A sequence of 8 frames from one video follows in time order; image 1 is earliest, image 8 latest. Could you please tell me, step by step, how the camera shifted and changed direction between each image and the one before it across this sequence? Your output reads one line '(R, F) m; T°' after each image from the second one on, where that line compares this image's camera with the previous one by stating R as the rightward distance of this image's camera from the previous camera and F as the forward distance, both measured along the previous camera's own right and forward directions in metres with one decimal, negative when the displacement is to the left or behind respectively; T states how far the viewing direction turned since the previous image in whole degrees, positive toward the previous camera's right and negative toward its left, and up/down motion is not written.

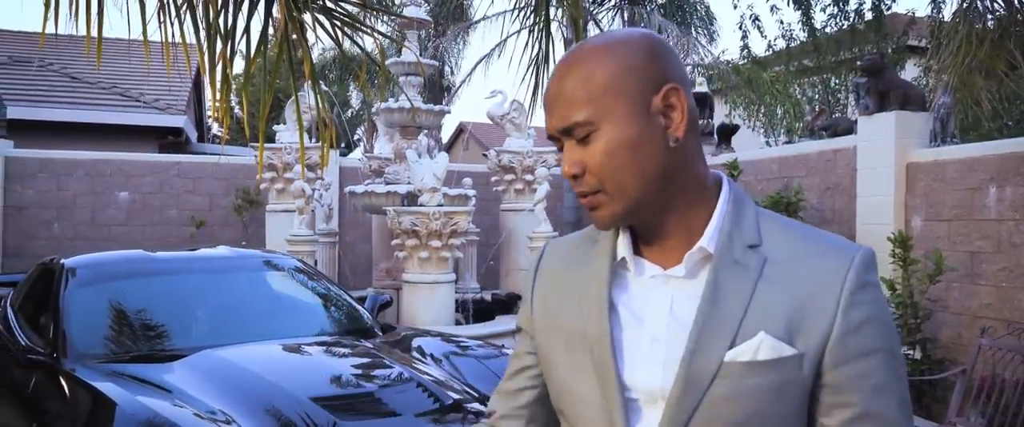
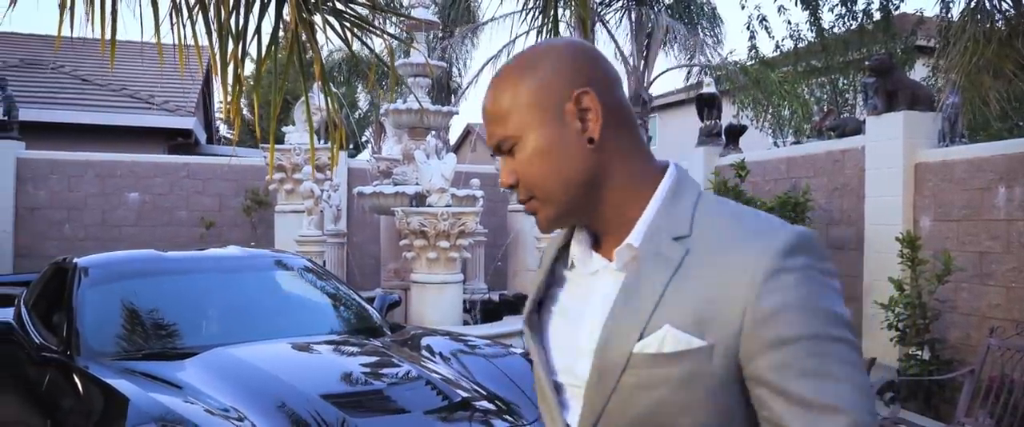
(0.0, 0.0) m; 0°
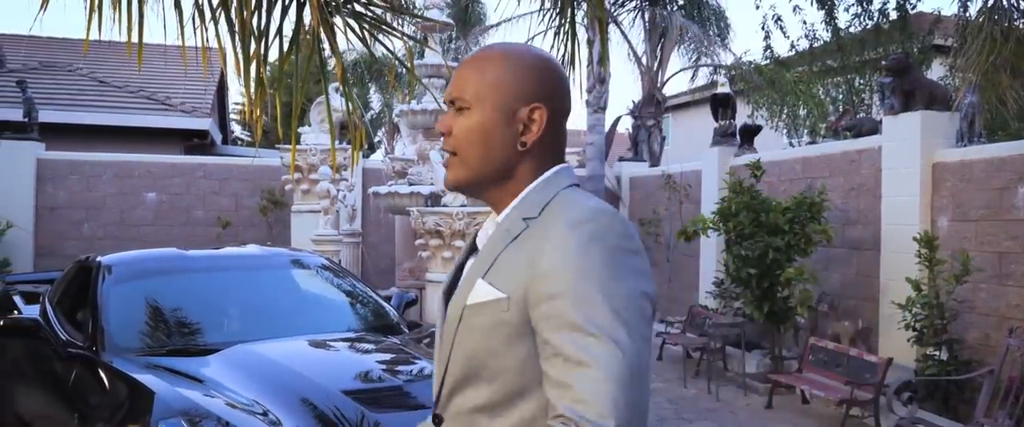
(0.0, 0.0) m; -1°
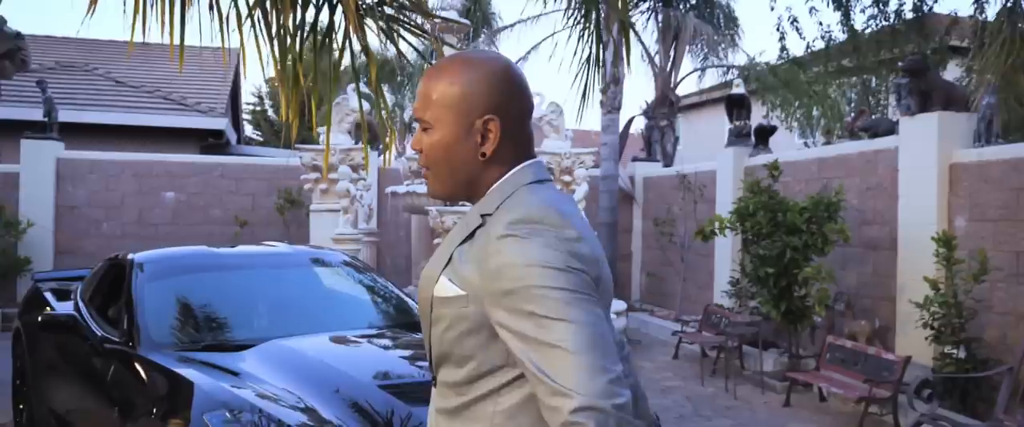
(-0.1, -0.1) m; -1°
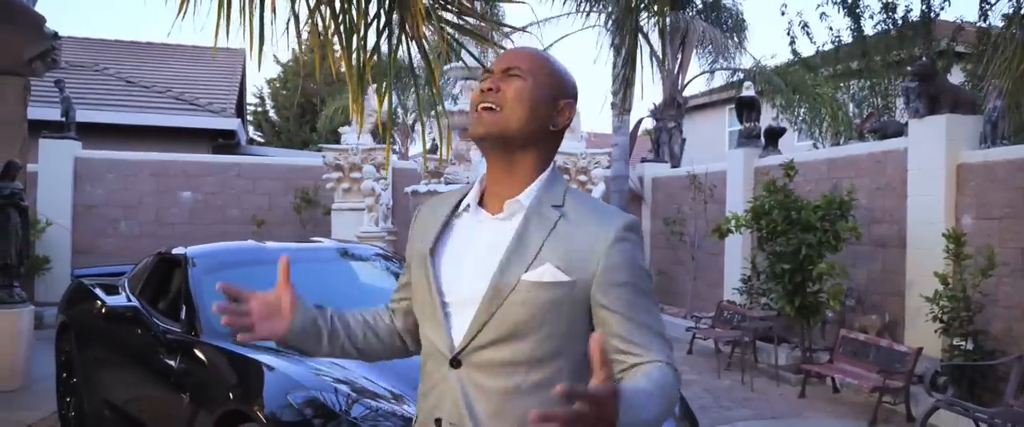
(-0.2, -0.3) m; 0°
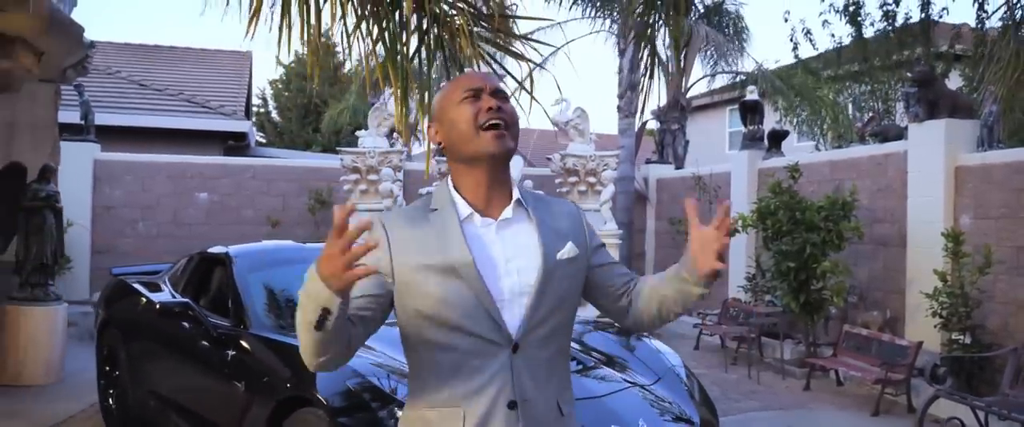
(-0.2, -0.3) m; 0°
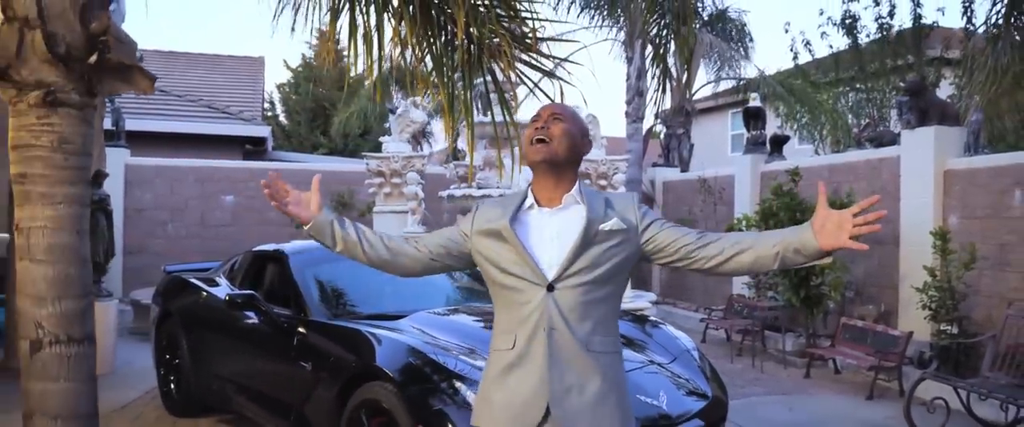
(-0.2, -0.6) m; 0°
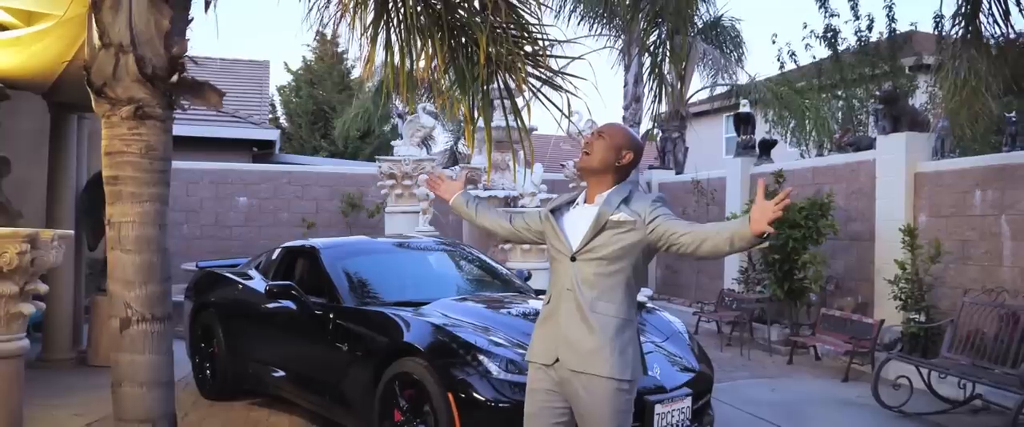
(-0.1, -0.7) m; 0°
